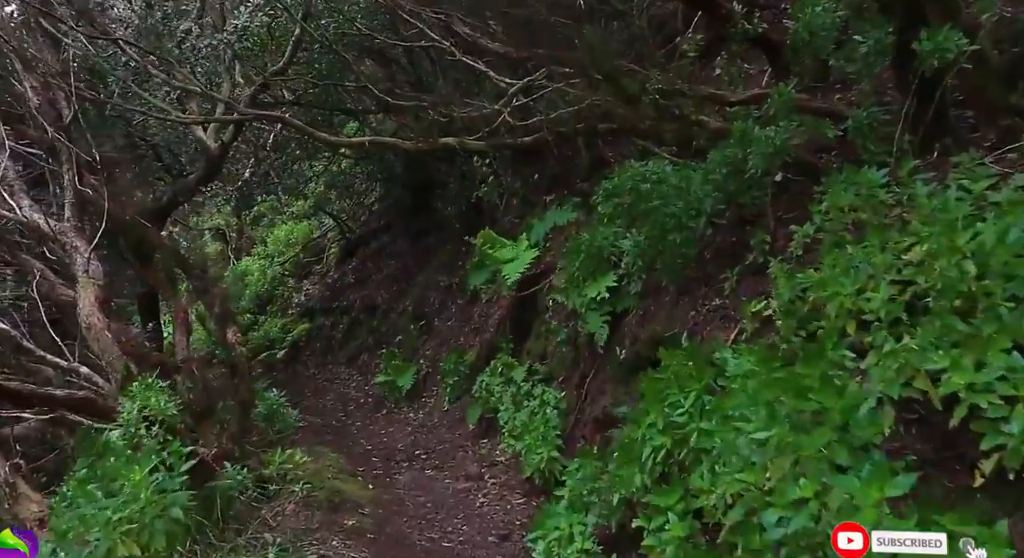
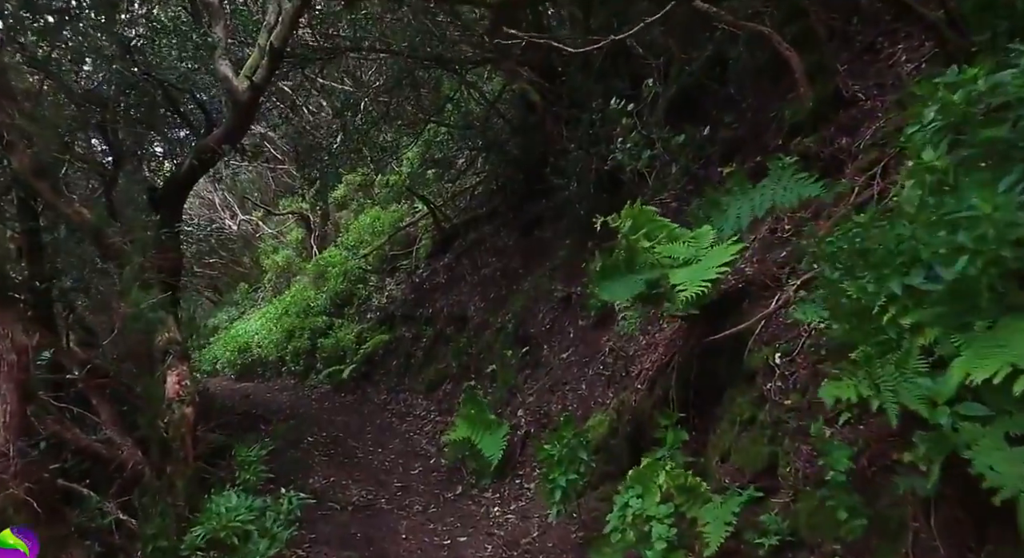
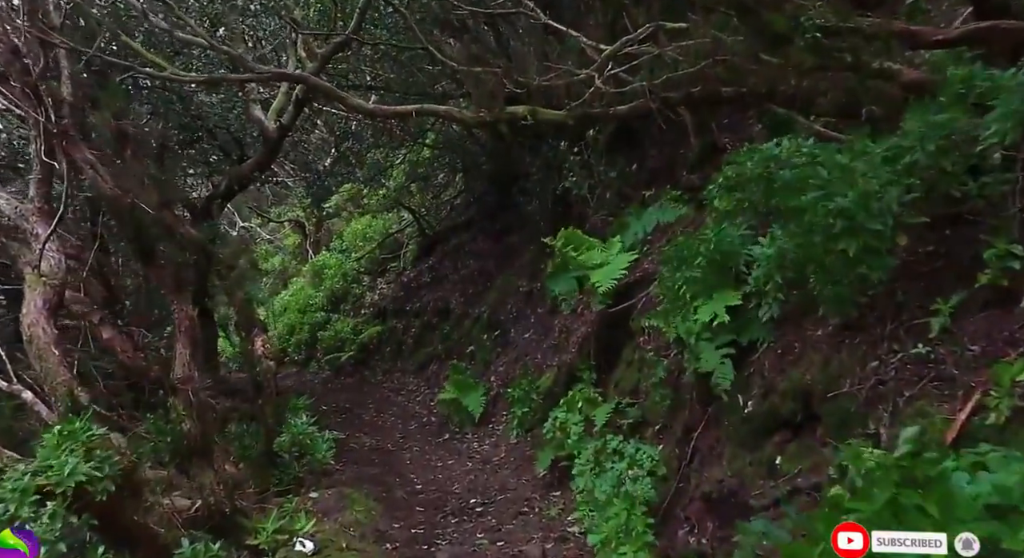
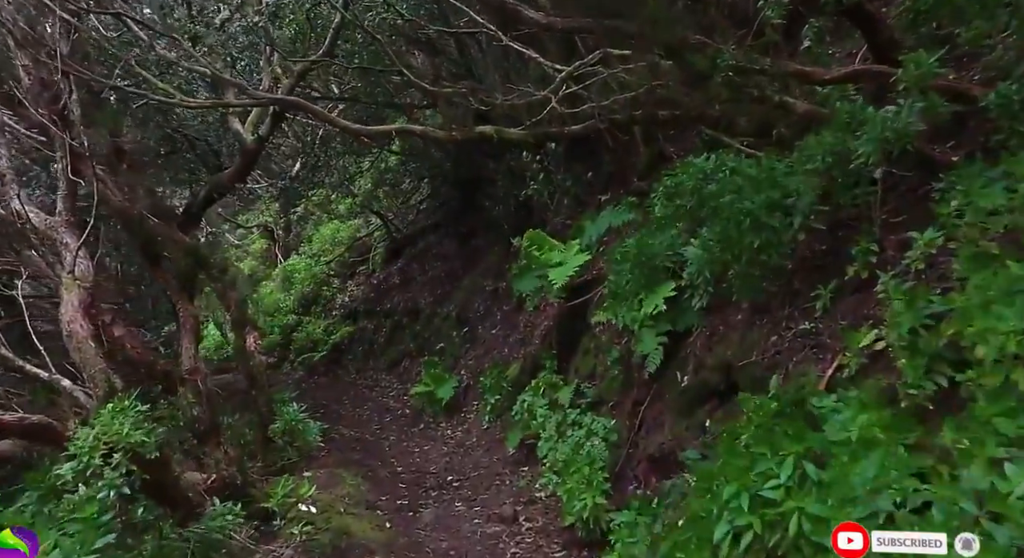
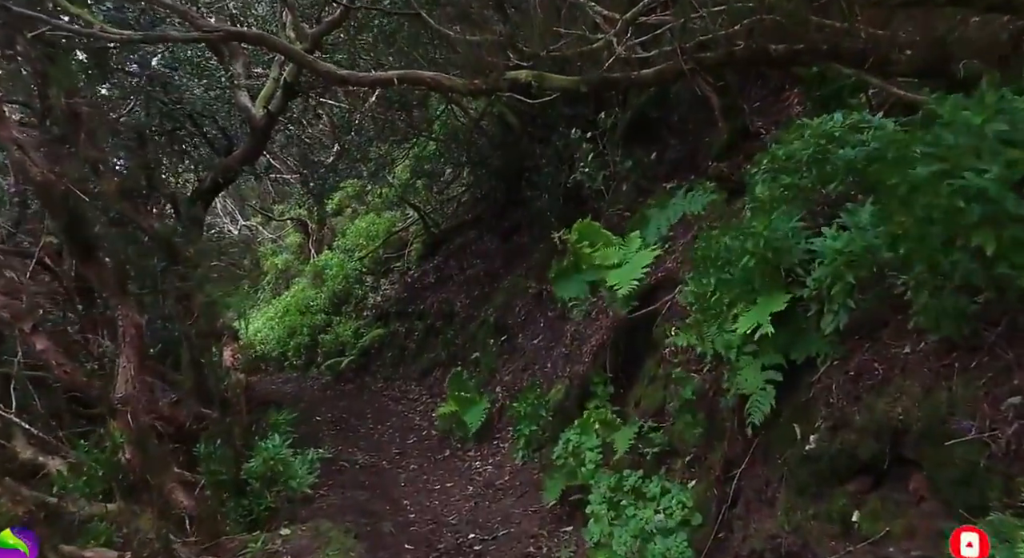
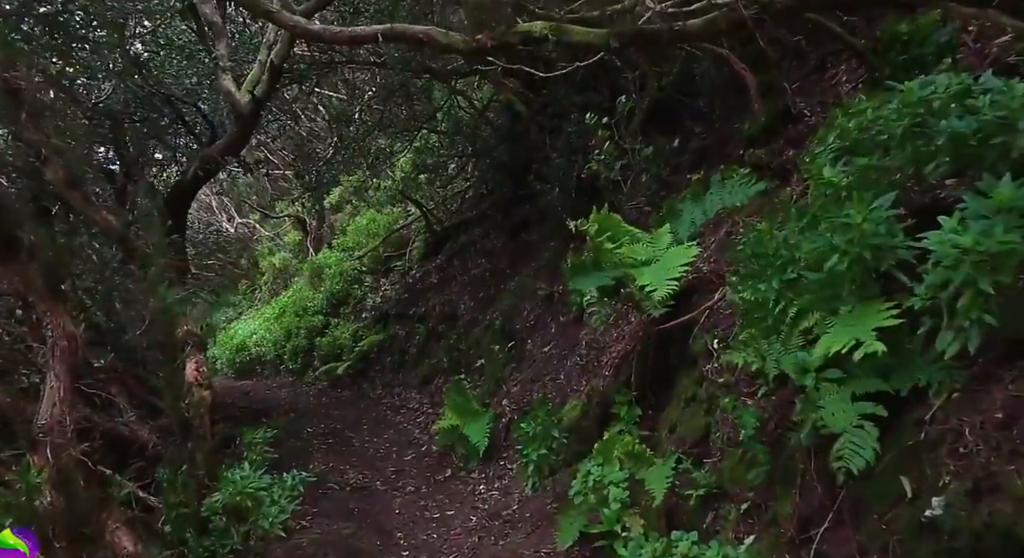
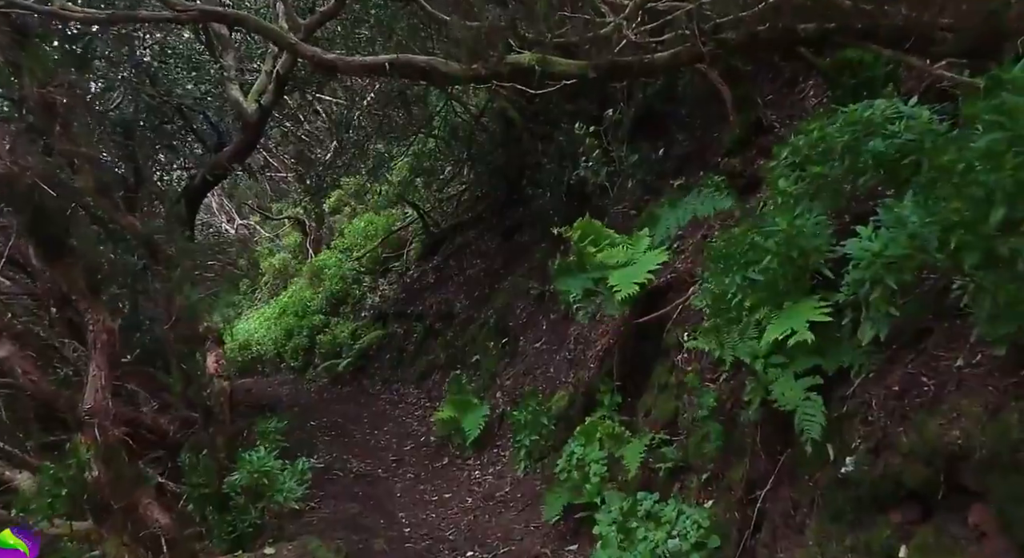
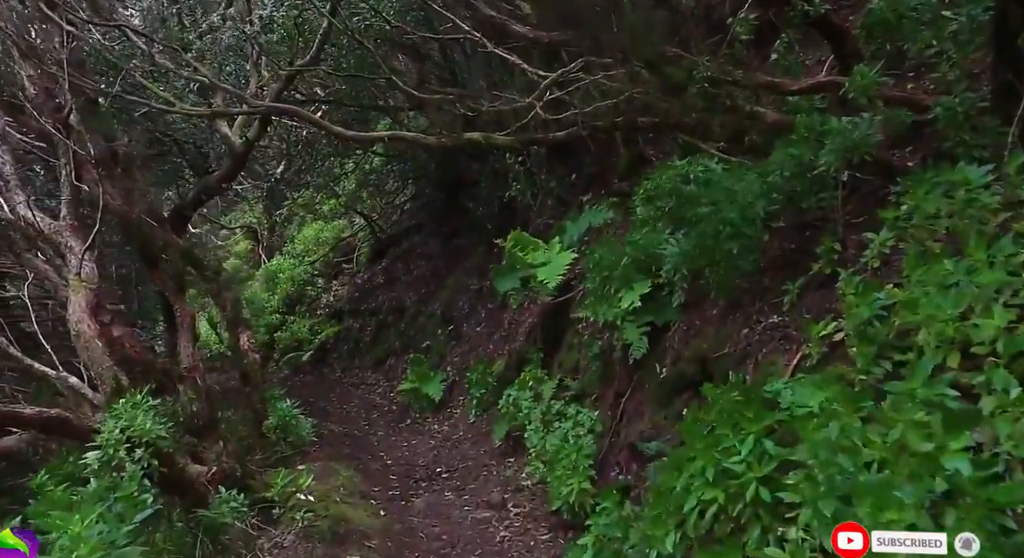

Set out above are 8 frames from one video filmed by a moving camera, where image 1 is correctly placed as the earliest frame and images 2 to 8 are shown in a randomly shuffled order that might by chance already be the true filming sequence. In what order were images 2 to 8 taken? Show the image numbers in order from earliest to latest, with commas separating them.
8, 4, 3, 5, 7, 6, 2
